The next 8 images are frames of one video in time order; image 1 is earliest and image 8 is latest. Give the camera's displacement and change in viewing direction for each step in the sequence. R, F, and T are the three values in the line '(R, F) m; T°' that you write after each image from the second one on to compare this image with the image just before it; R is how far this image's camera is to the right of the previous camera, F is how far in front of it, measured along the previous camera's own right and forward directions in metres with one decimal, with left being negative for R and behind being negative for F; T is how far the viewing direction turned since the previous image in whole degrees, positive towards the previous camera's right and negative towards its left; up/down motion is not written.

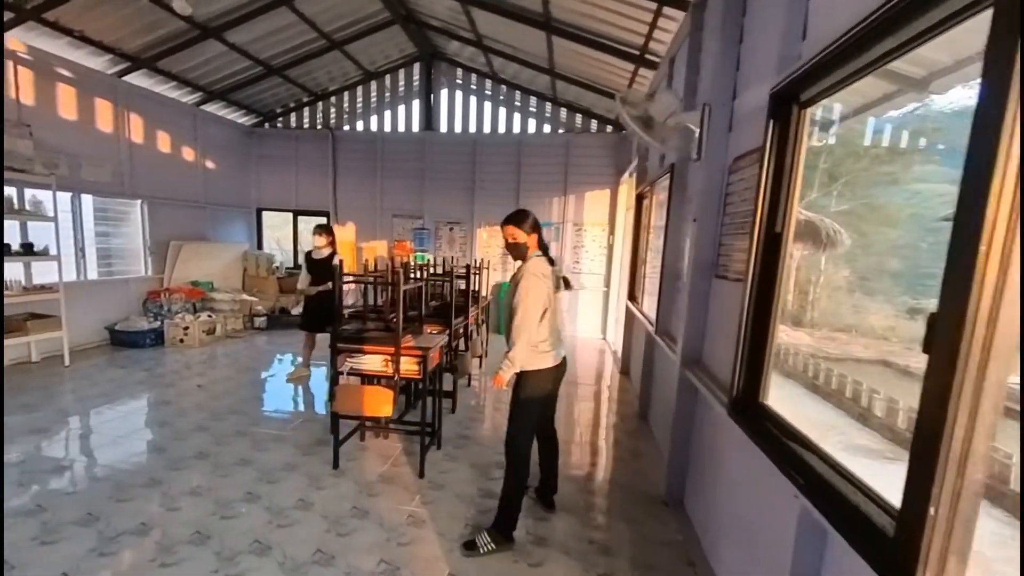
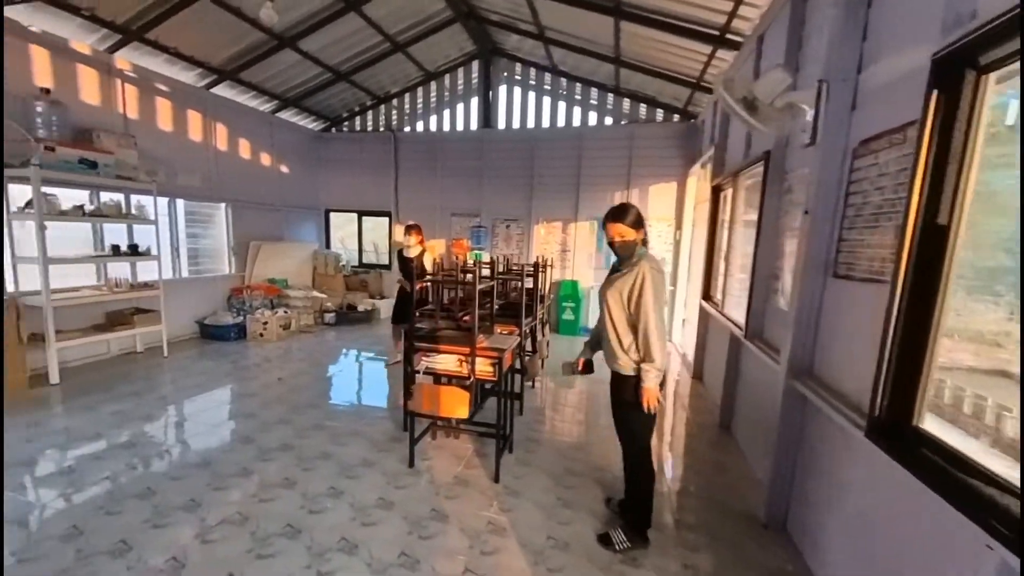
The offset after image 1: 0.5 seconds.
(-0.2, +0.1) m; -7°
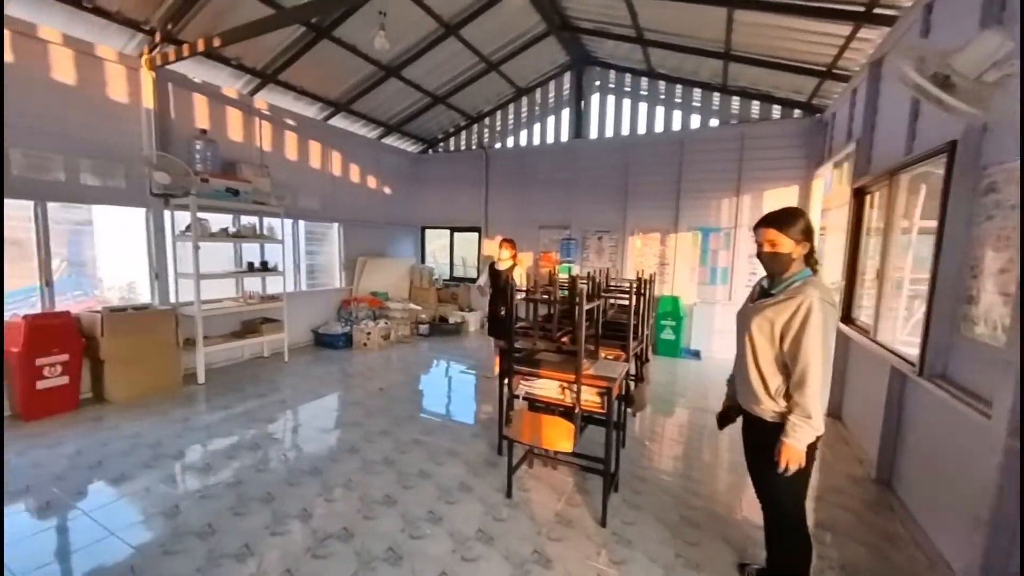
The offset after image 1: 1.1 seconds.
(-0.2, +0.2) m; -12°
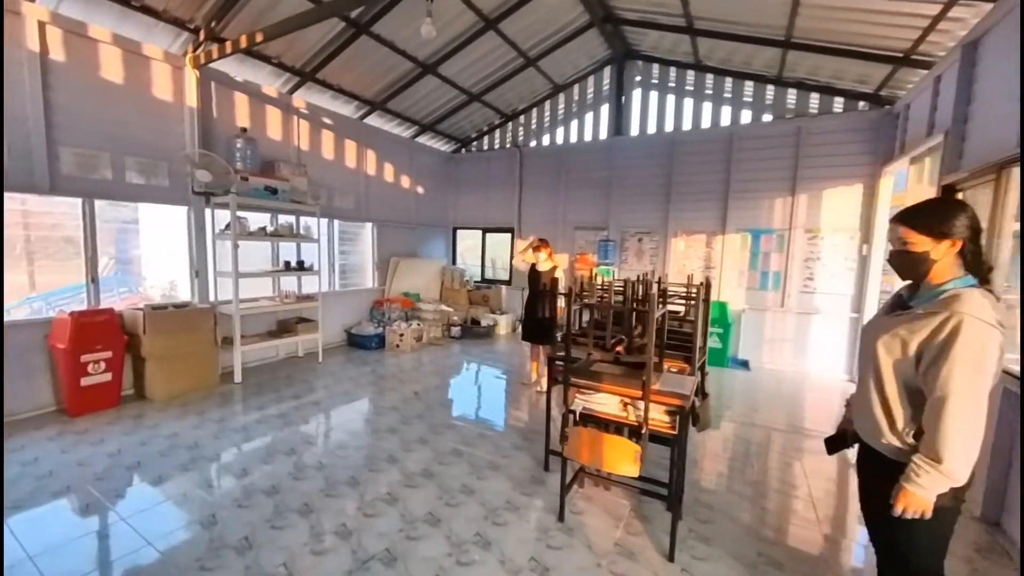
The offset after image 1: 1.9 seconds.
(-0.2, +0.2) m; -3°
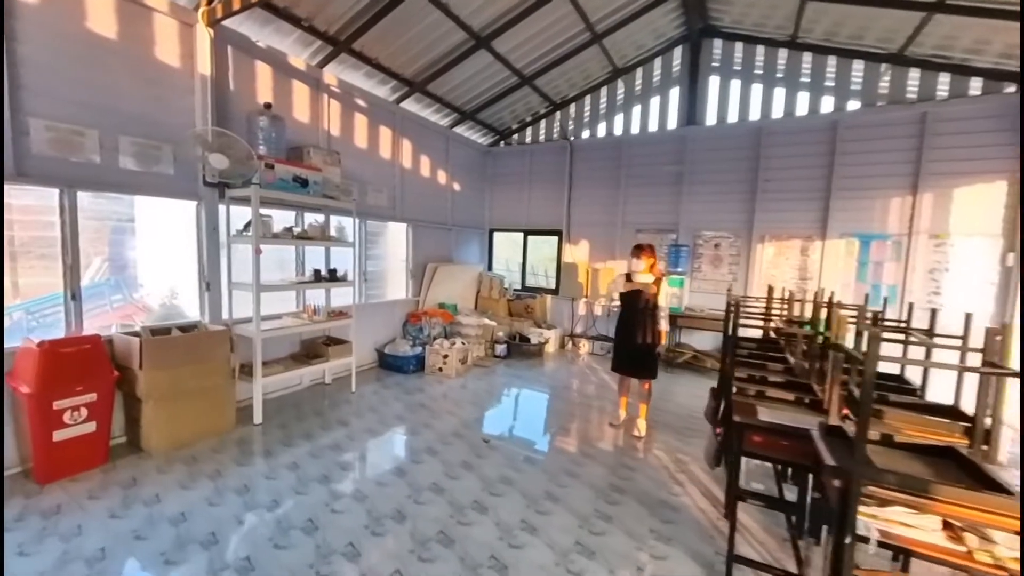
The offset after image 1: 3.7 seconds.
(-0.9, +1.0) m; 0°
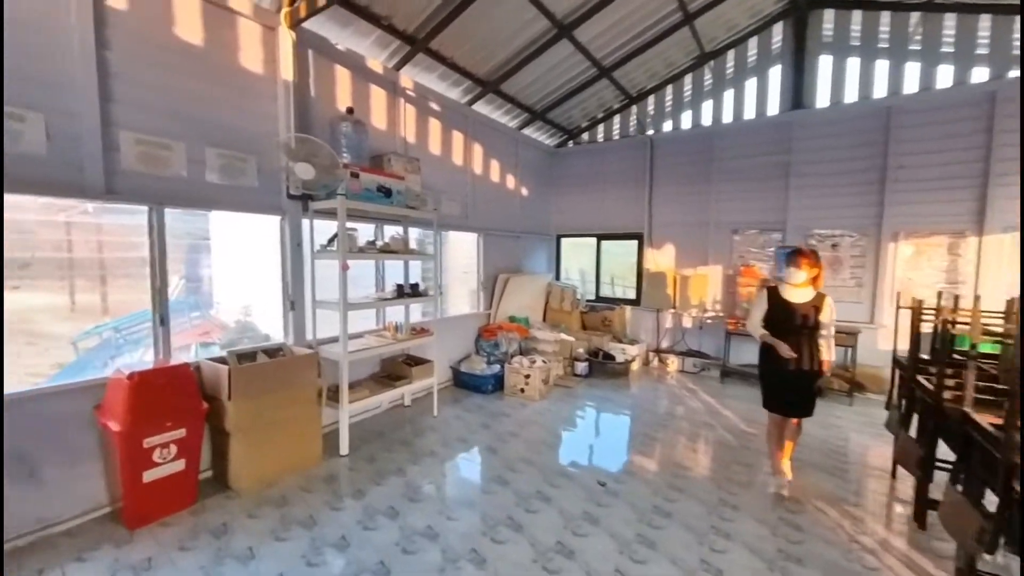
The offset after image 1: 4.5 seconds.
(-0.6, +0.5) m; -6°
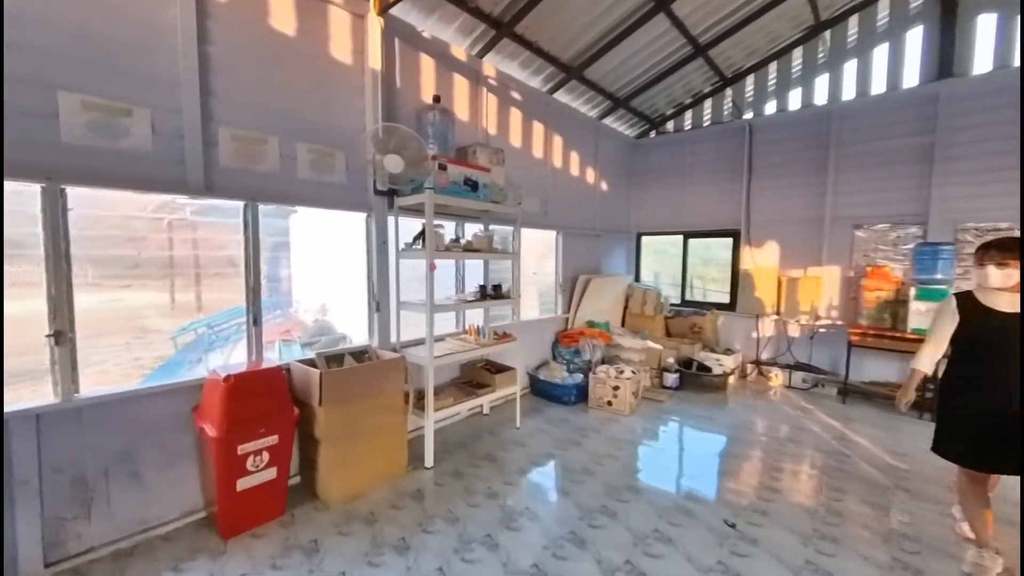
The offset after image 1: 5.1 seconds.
(-0.4, +0.3) m; -7°
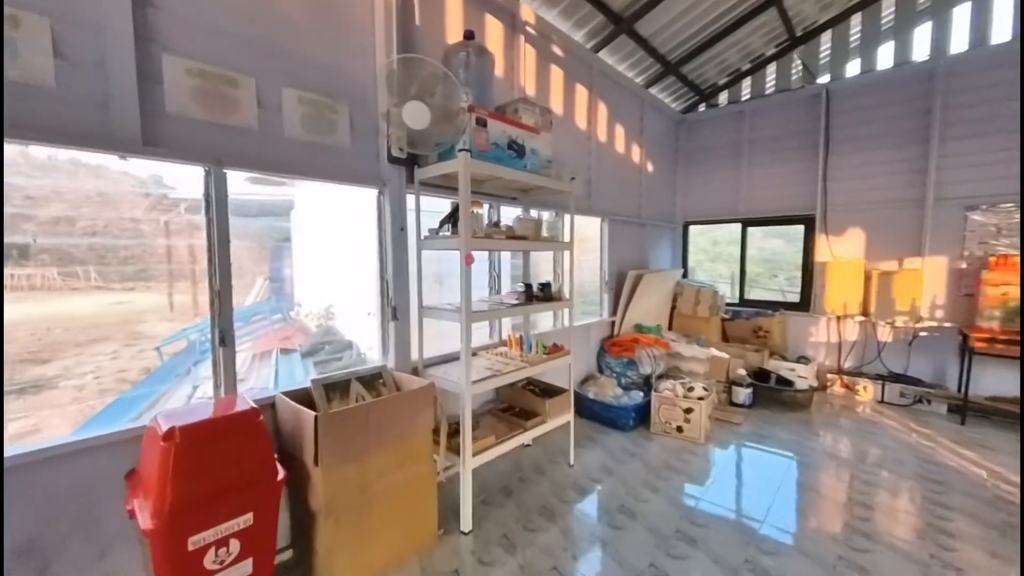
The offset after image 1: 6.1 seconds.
(-0.3, +0.8) m; -1°
